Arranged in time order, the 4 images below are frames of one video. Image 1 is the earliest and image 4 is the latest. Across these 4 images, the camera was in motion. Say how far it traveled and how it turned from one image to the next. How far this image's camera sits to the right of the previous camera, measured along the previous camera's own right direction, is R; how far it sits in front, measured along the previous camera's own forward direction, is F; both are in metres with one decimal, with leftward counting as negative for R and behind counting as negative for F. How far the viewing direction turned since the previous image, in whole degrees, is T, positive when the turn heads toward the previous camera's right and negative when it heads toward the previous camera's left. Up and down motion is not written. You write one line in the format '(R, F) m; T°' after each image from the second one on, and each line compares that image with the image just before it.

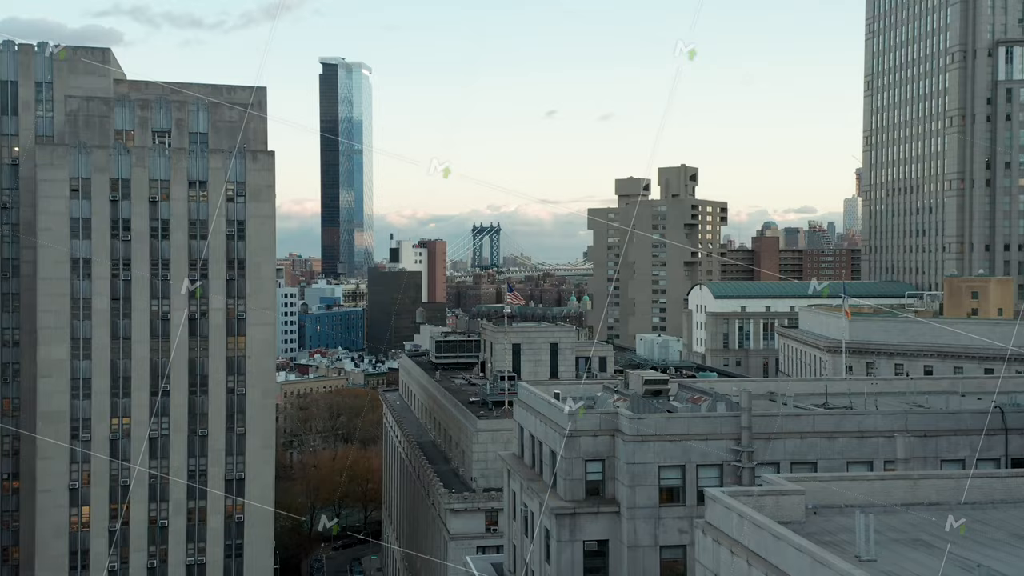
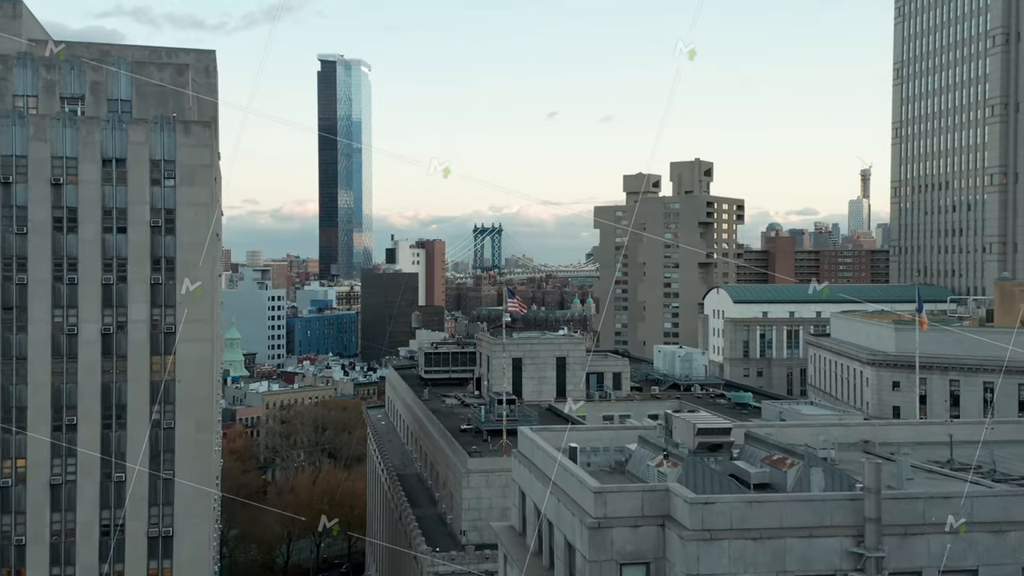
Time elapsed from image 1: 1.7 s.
(+0.1, +10.3) m; 0°
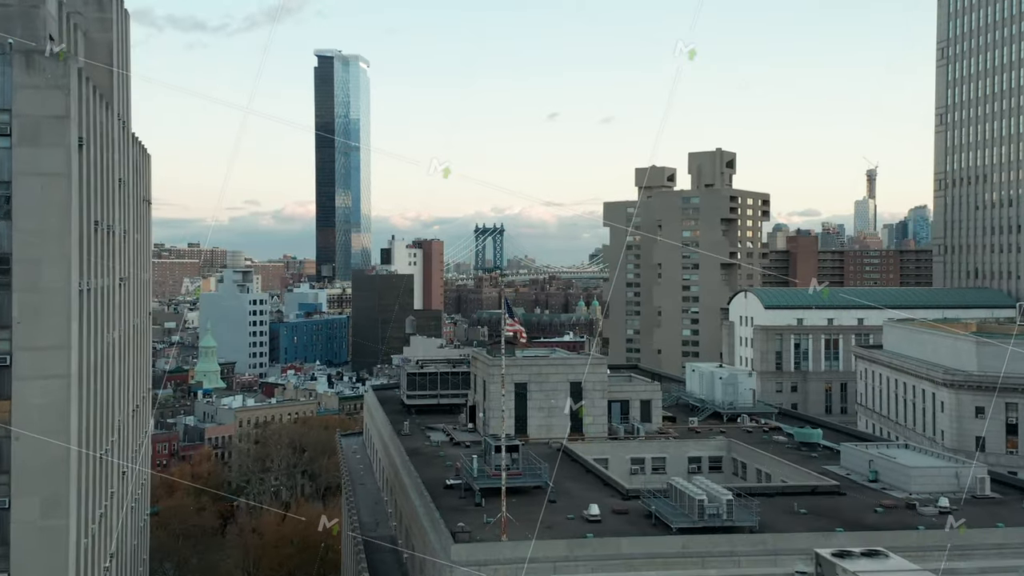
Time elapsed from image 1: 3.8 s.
(0.0, +13.0) m; 0°
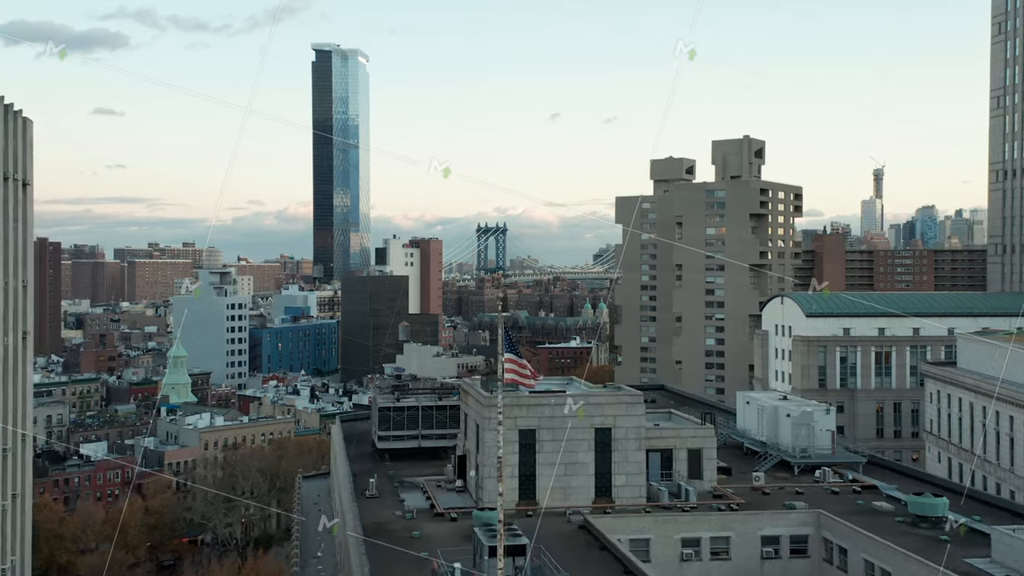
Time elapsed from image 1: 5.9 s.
(0.0, +13.2) m; 0°
